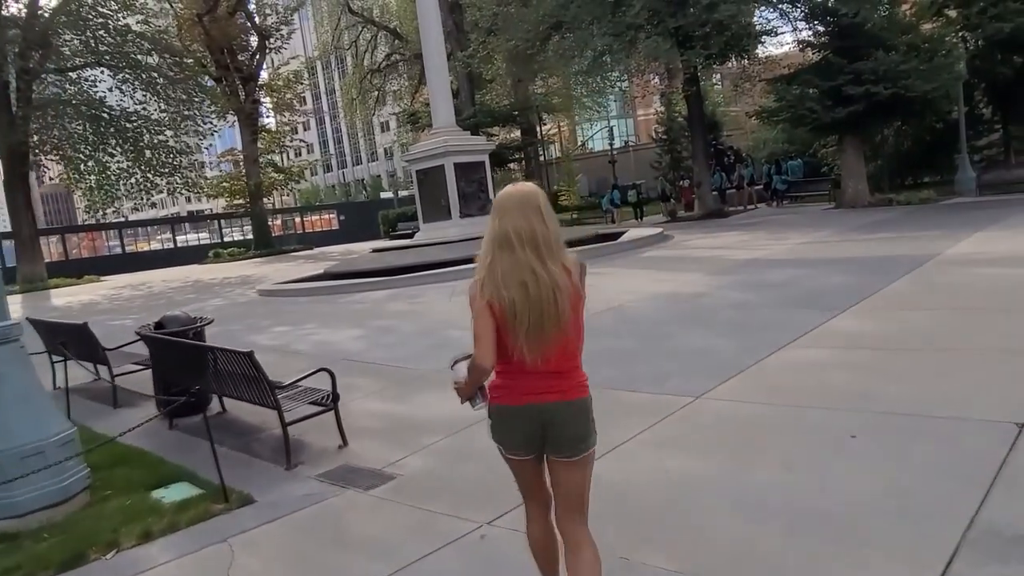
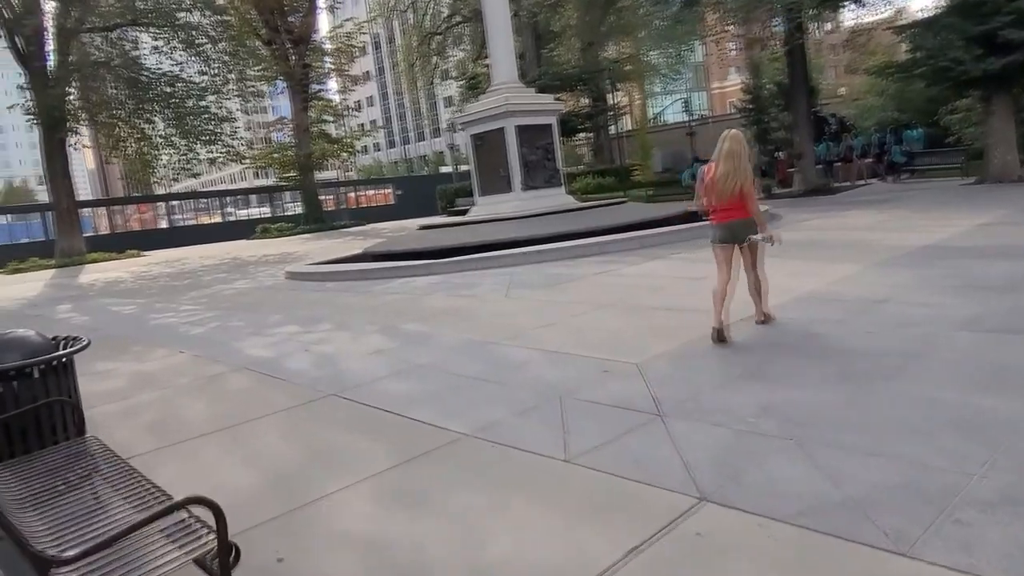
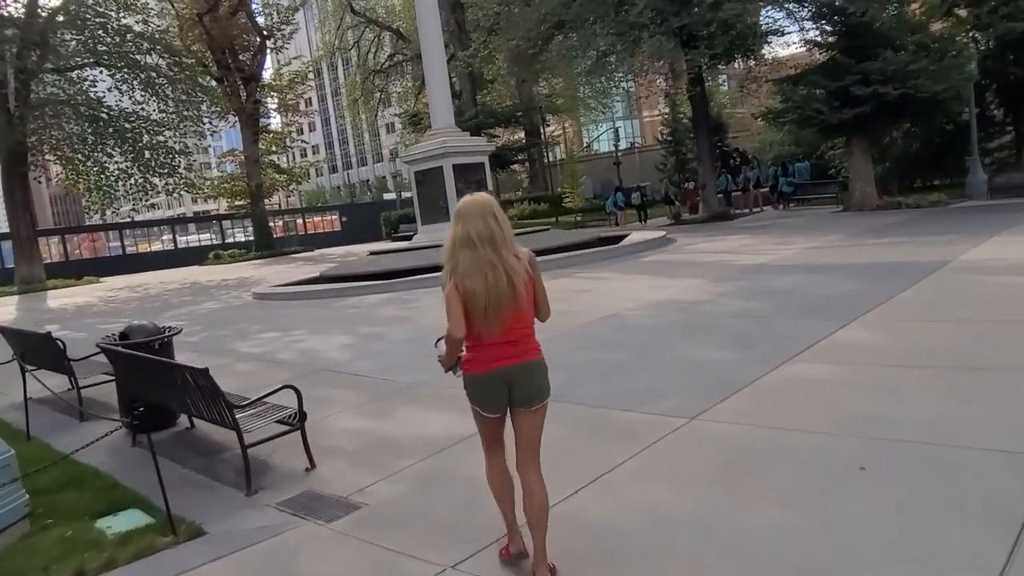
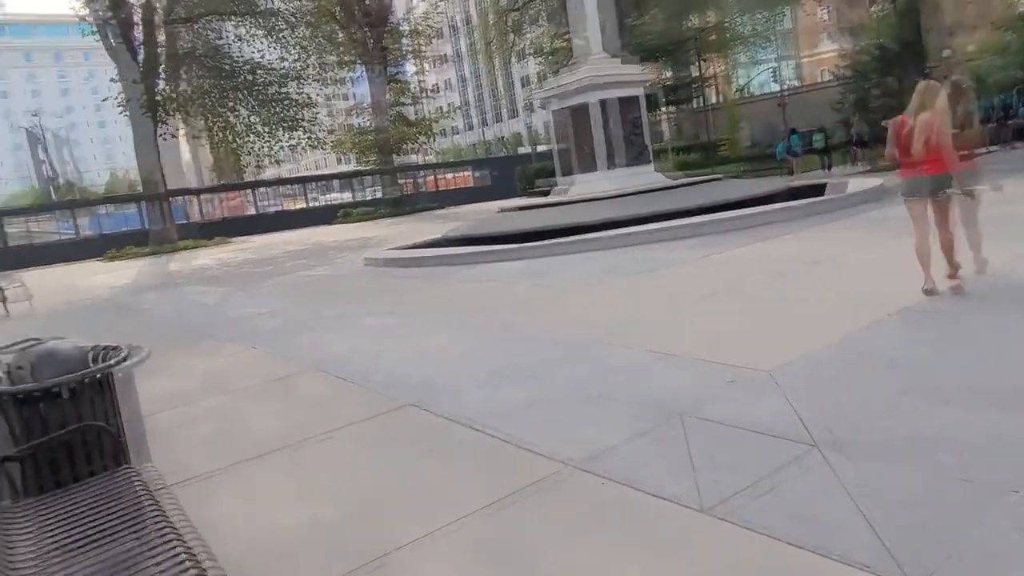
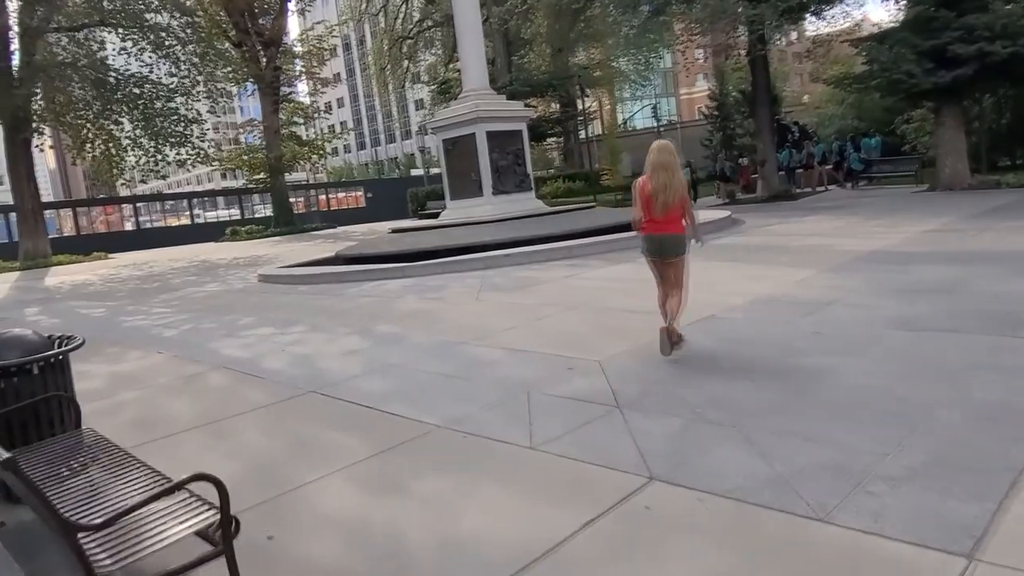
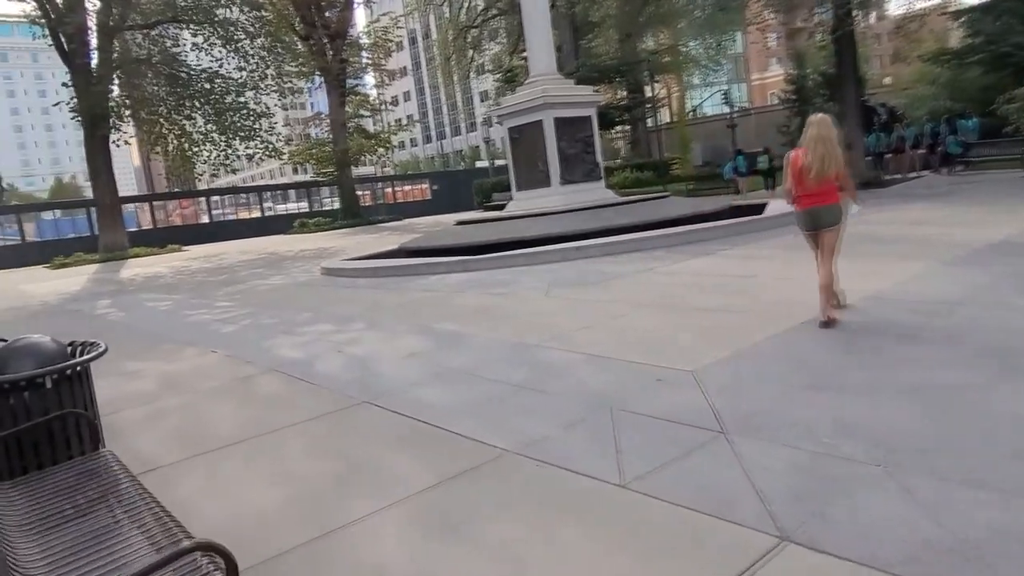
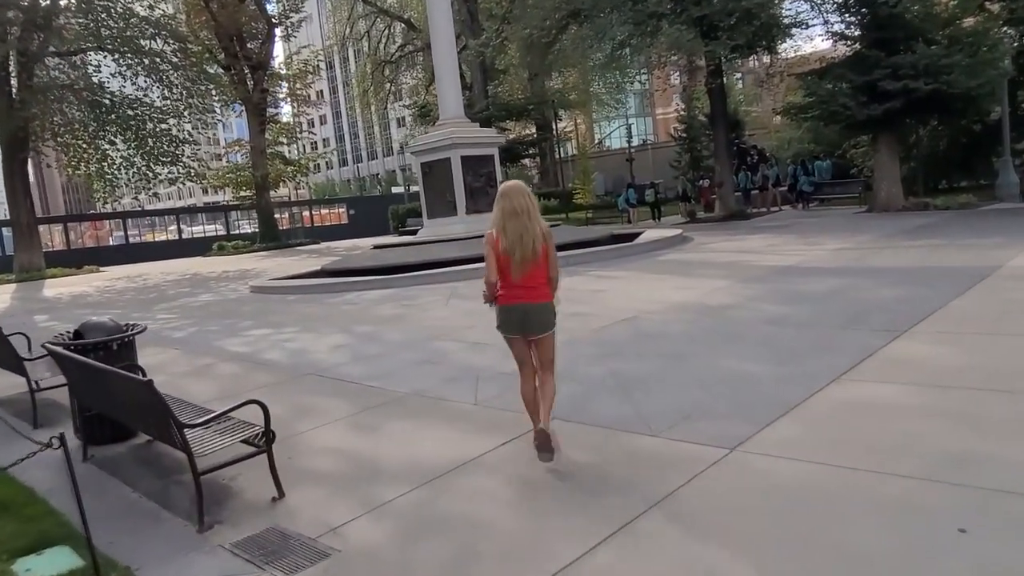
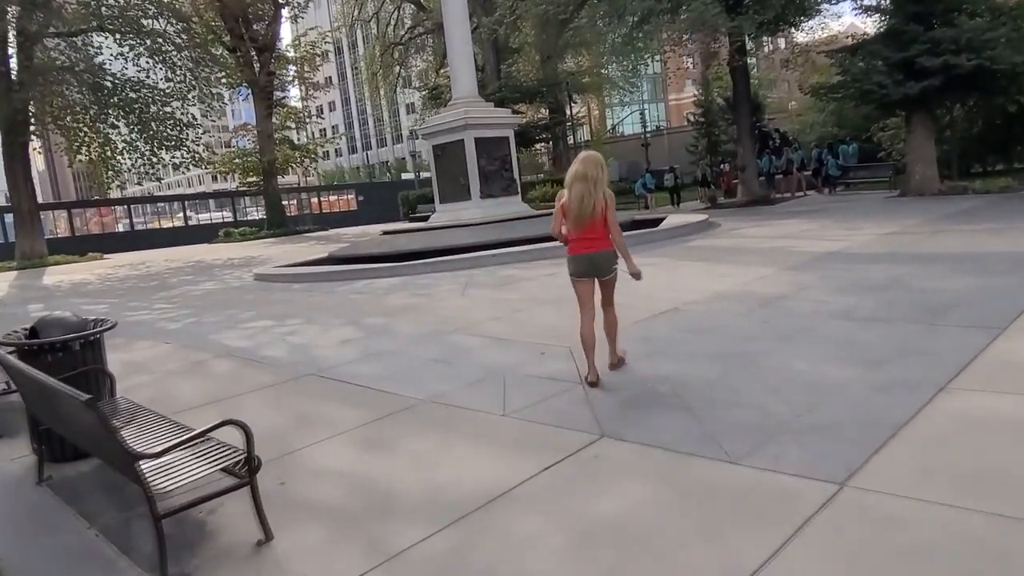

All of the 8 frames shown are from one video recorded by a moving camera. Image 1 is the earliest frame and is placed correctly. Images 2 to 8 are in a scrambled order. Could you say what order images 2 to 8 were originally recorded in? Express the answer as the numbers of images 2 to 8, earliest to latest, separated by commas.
3, 7, 8, 5, 2, 6, 4
